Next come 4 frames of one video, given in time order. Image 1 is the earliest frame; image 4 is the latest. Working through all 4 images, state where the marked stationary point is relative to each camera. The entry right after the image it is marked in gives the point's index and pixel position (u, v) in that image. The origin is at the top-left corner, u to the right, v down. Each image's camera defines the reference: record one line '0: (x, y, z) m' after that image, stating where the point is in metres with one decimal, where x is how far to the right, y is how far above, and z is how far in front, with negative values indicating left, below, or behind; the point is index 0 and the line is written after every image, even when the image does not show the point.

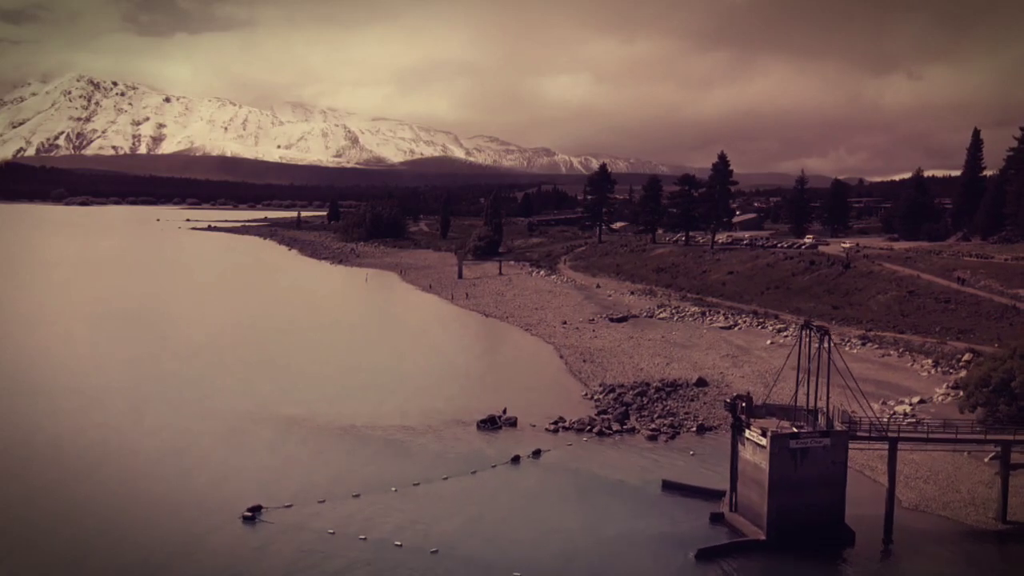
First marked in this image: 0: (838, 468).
0: (+7.3, -4.0, +16.1) m
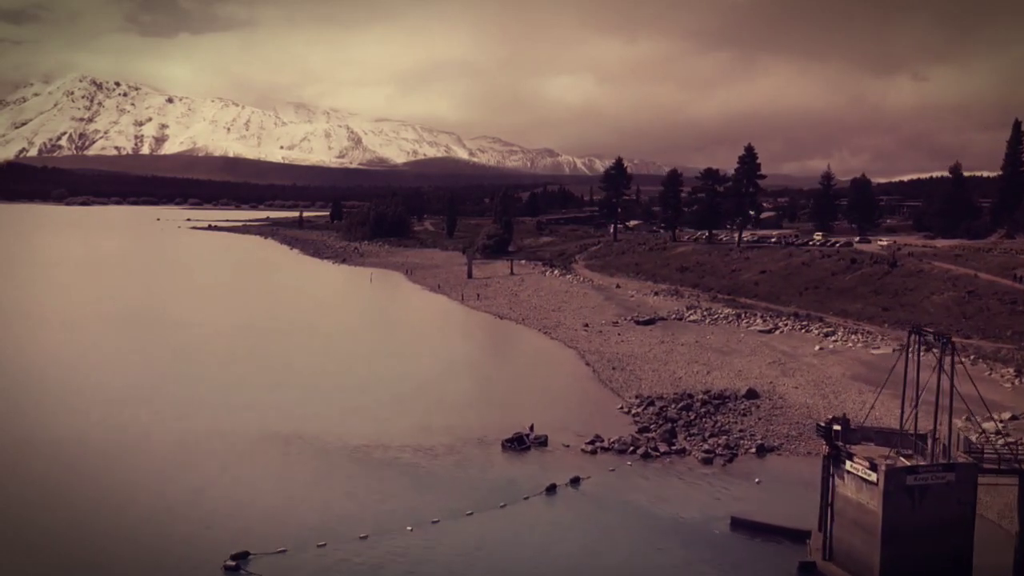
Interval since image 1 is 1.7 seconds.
0: (+8.1, -4.0, +12.9) m
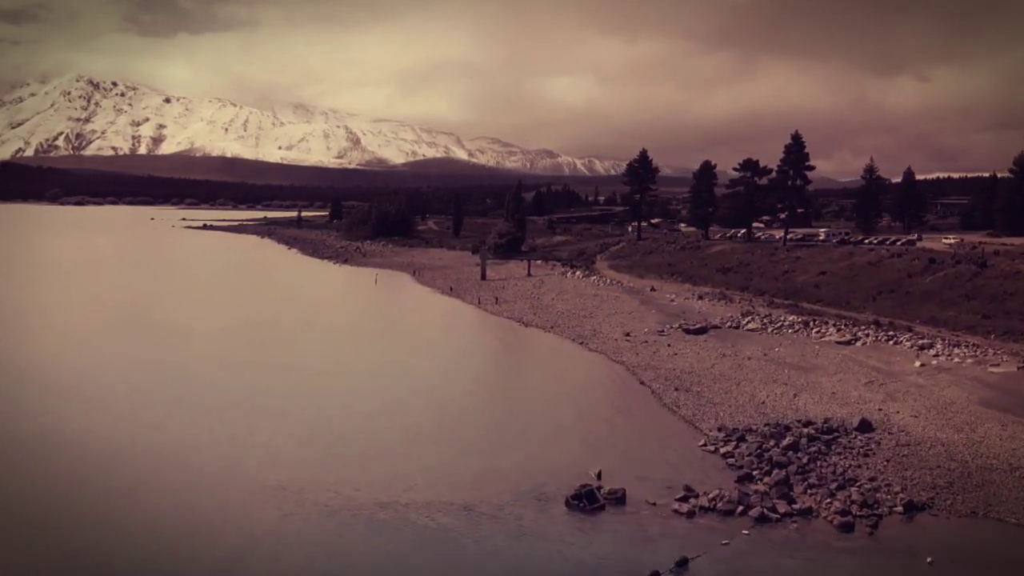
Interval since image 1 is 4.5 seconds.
0: (+9.6, -4.1, +7.9) m
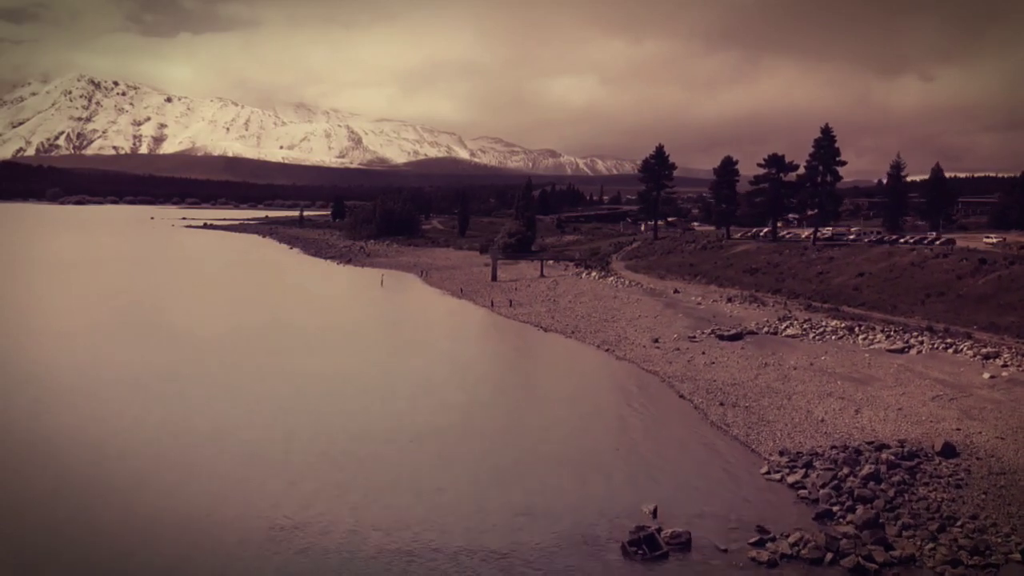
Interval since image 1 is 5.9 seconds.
0: (+10.4, -4.2, +5.6) m
